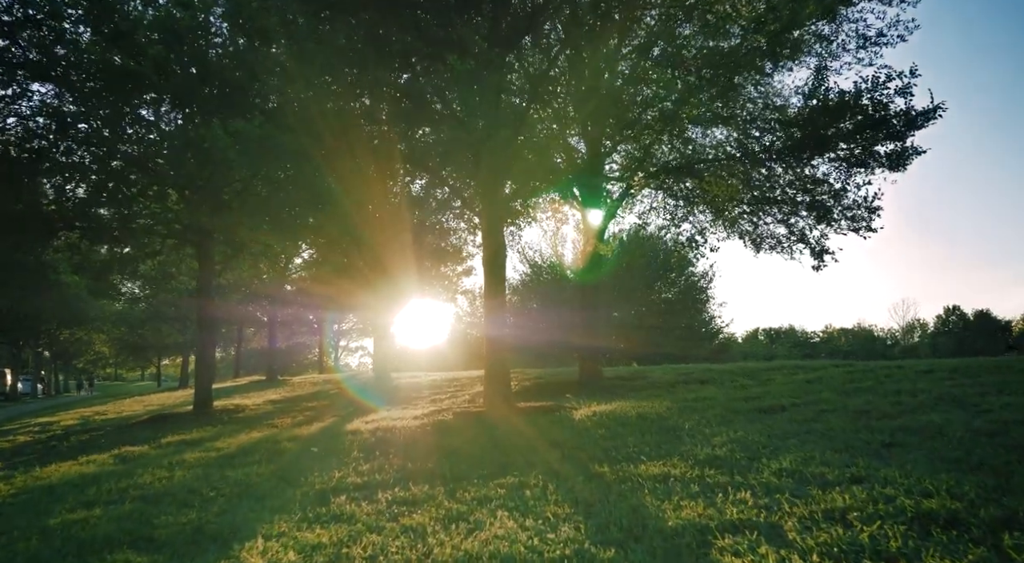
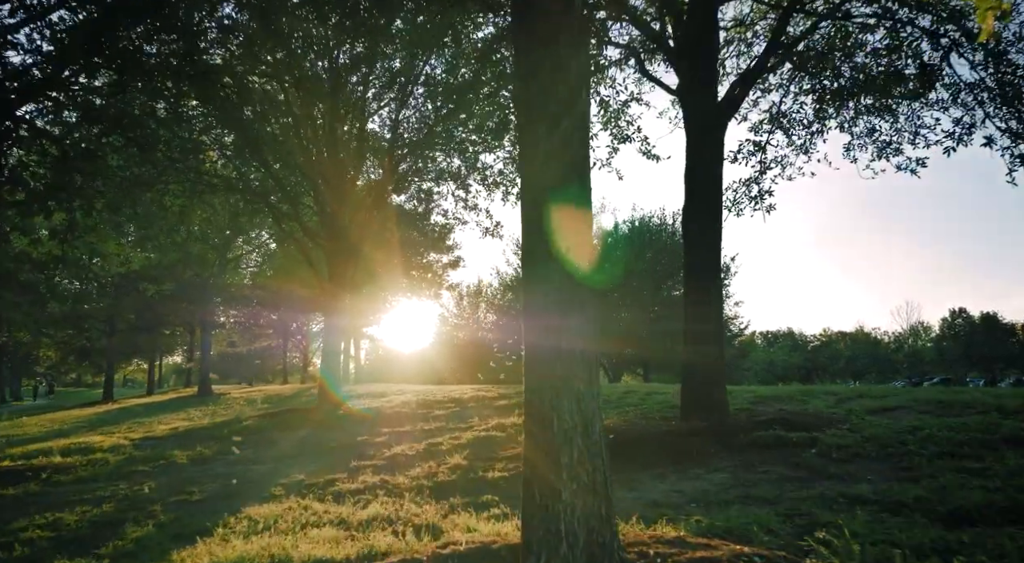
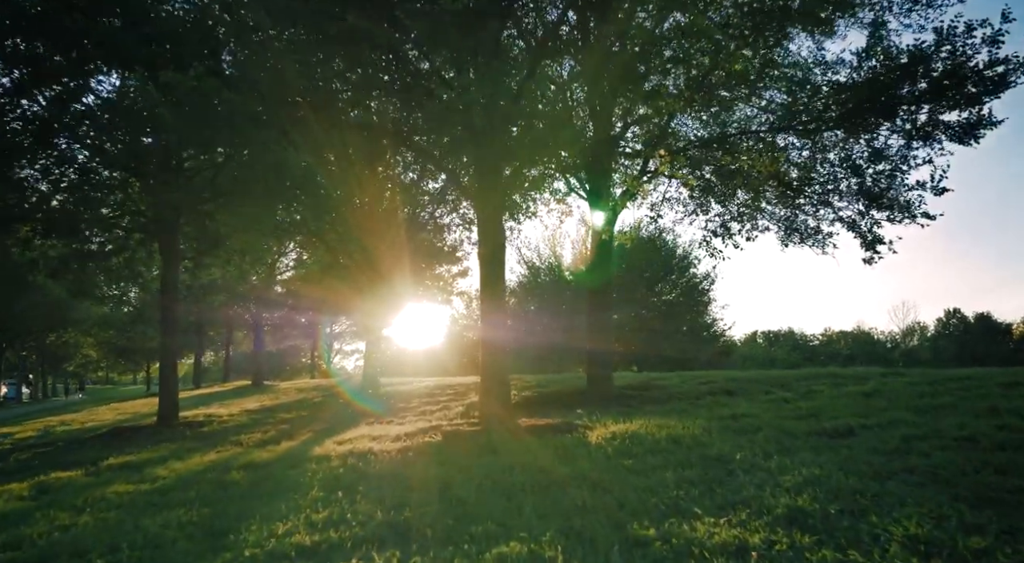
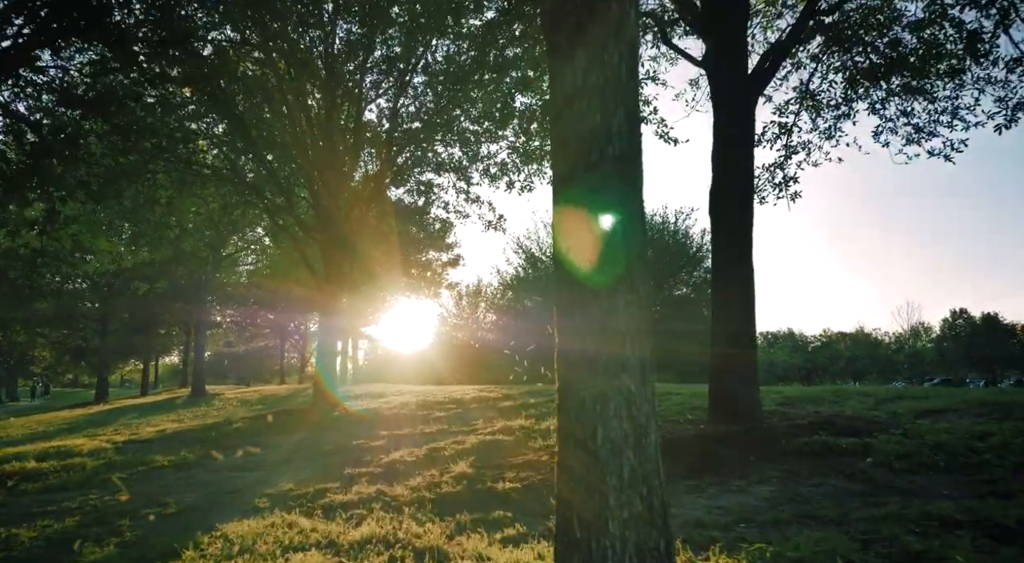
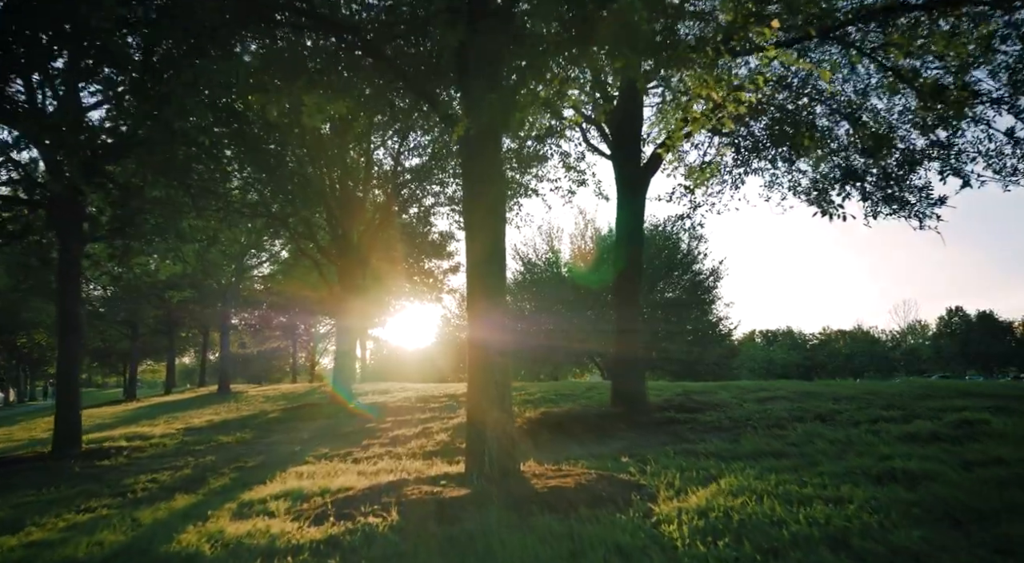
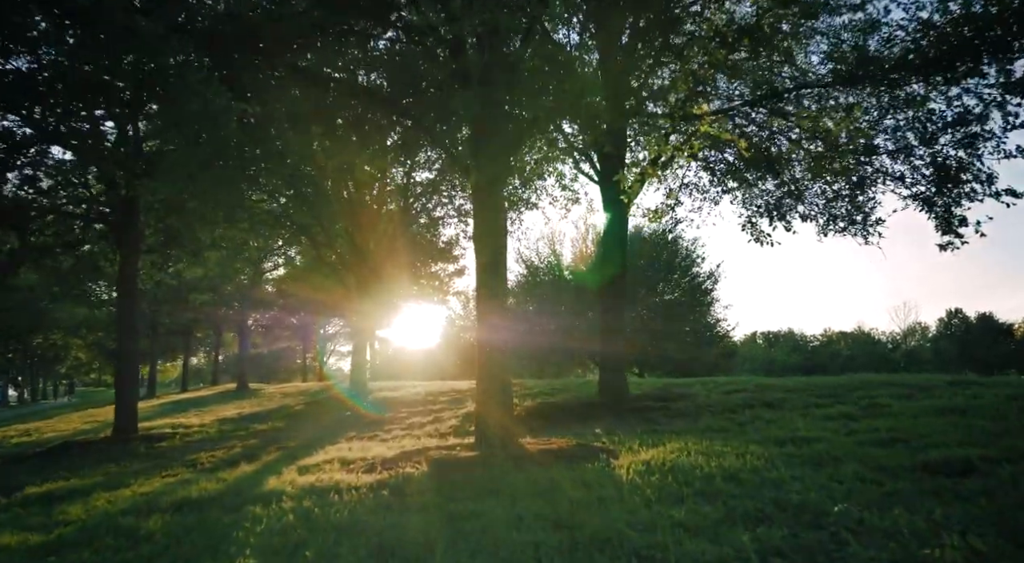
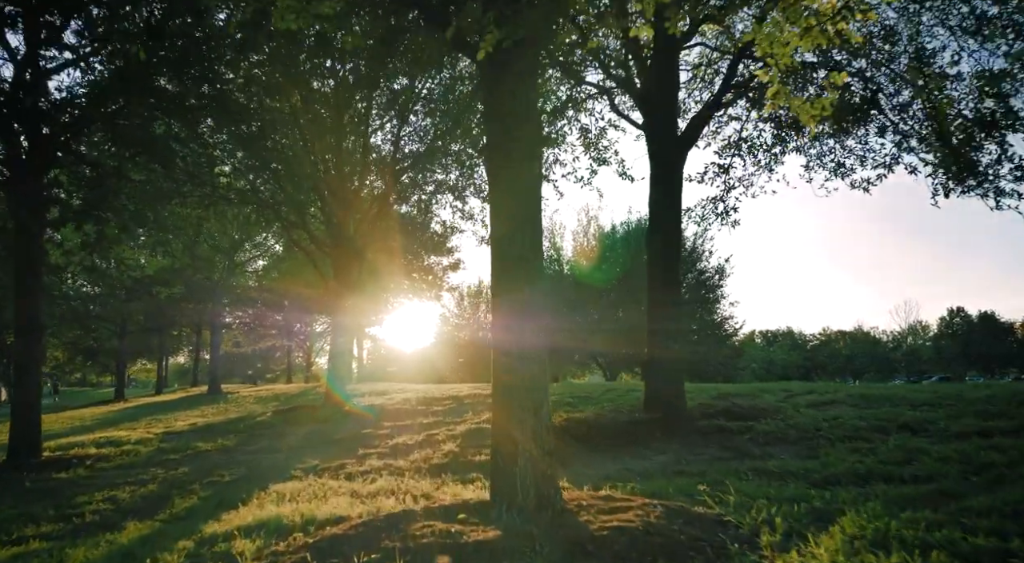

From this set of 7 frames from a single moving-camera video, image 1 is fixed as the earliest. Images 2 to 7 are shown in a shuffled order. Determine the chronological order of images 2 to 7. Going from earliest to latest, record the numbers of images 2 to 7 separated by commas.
3, 6, 5, 7, 2, 4
